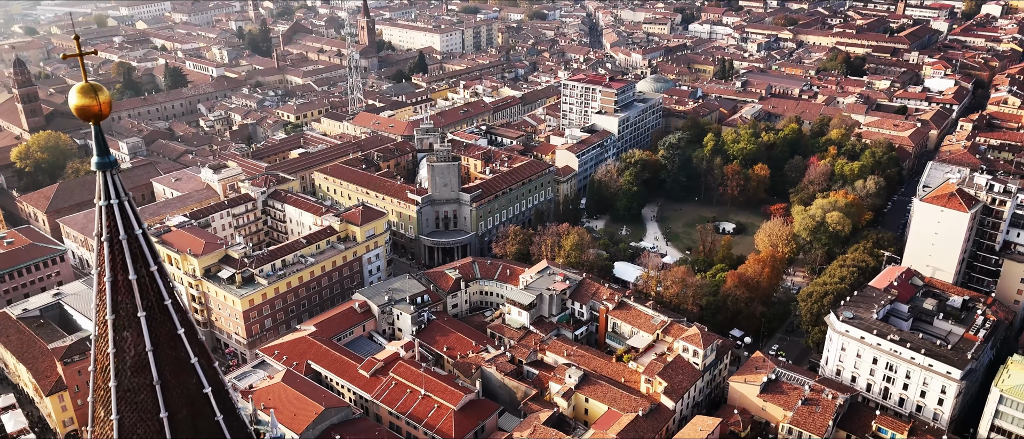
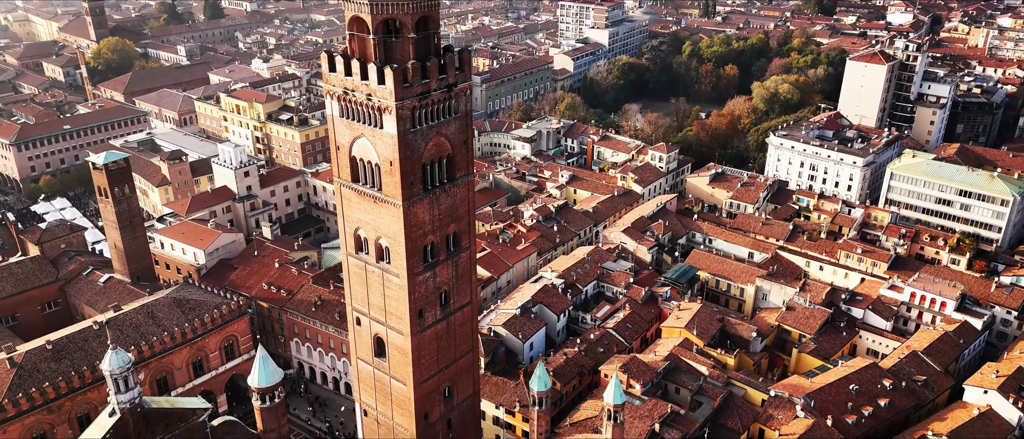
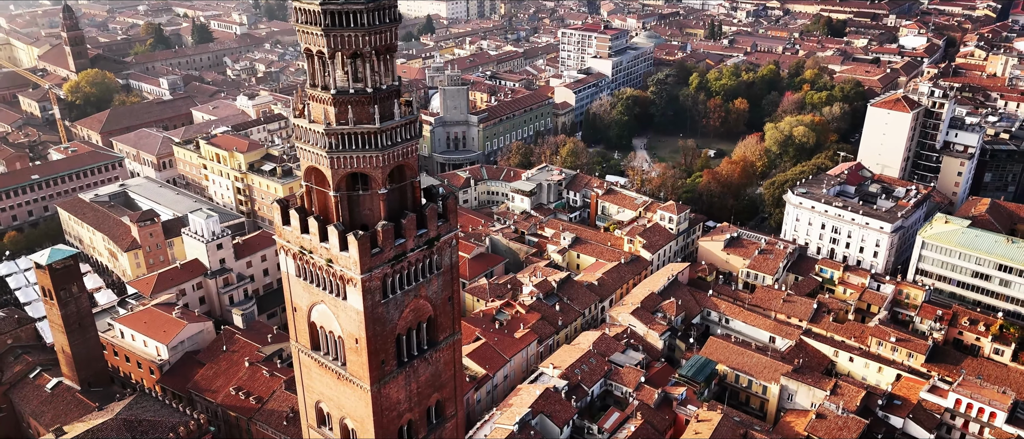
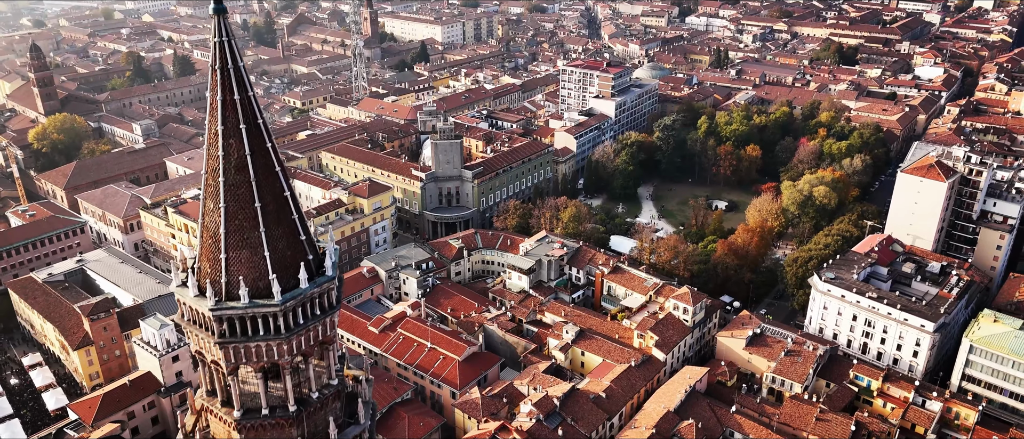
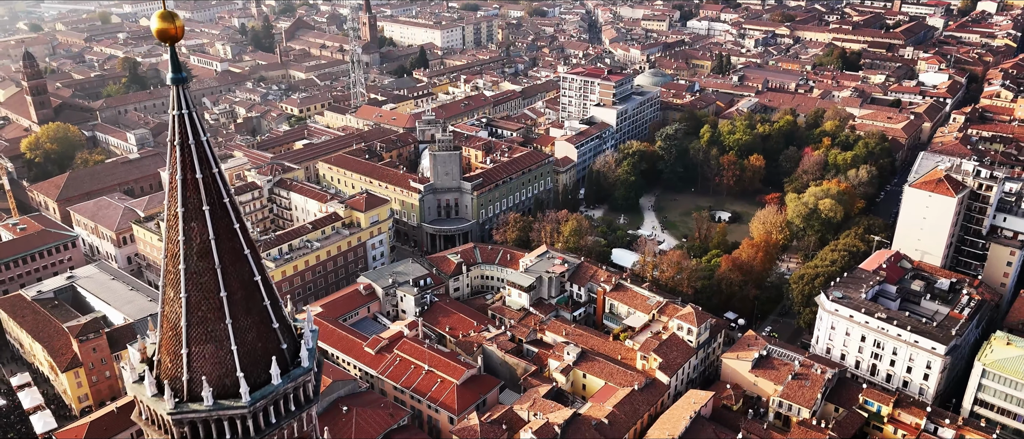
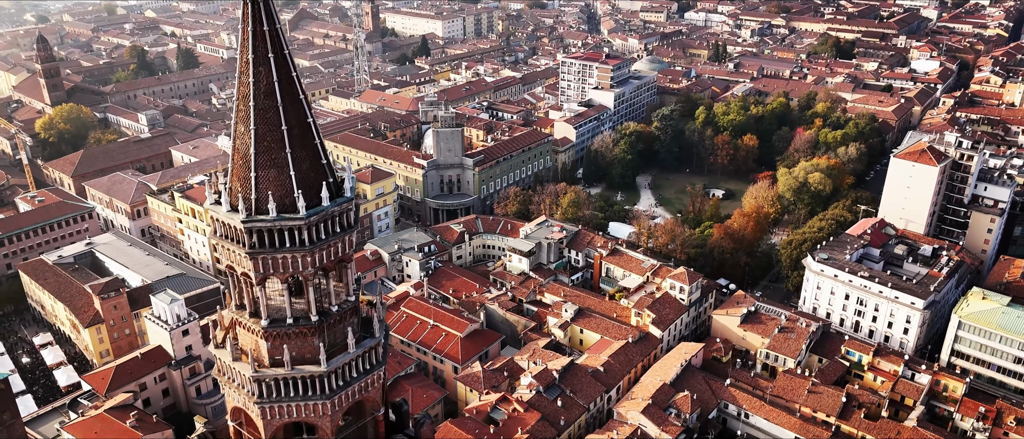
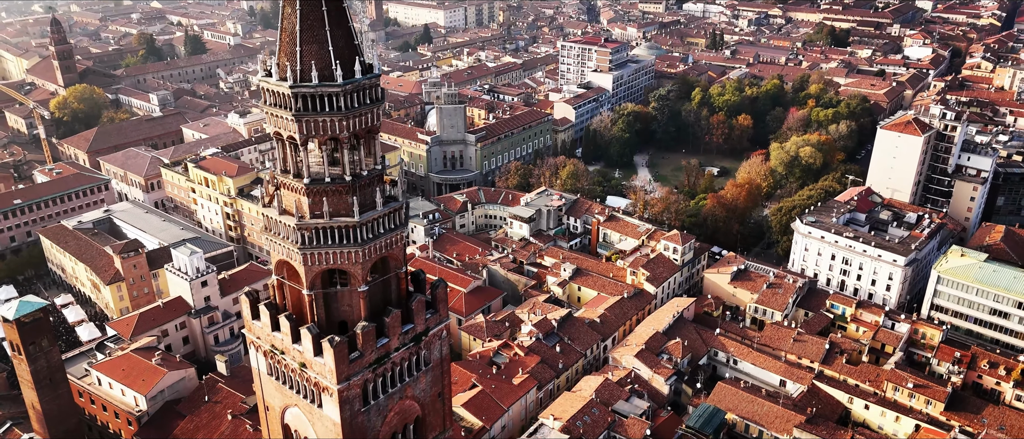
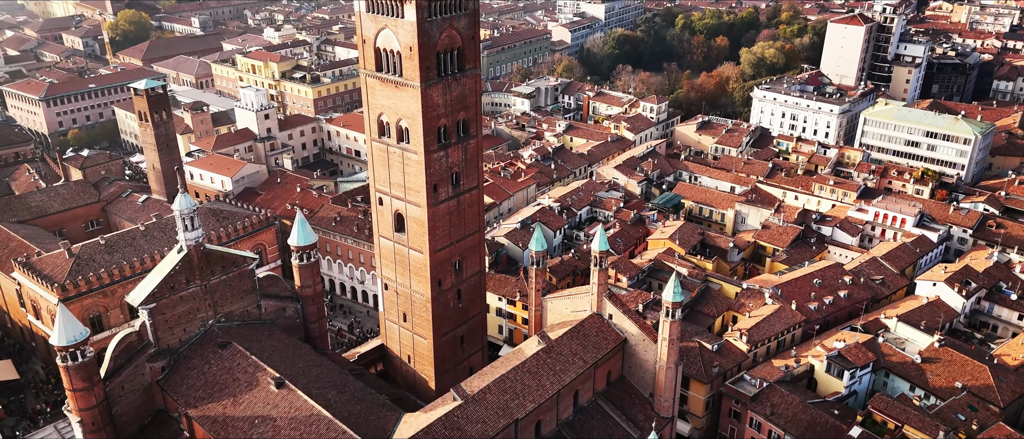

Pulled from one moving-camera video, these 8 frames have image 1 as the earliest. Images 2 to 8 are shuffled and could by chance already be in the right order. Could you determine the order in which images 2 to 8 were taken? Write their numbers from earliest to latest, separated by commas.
5, 4, 6, 7, 3, 2, 8
